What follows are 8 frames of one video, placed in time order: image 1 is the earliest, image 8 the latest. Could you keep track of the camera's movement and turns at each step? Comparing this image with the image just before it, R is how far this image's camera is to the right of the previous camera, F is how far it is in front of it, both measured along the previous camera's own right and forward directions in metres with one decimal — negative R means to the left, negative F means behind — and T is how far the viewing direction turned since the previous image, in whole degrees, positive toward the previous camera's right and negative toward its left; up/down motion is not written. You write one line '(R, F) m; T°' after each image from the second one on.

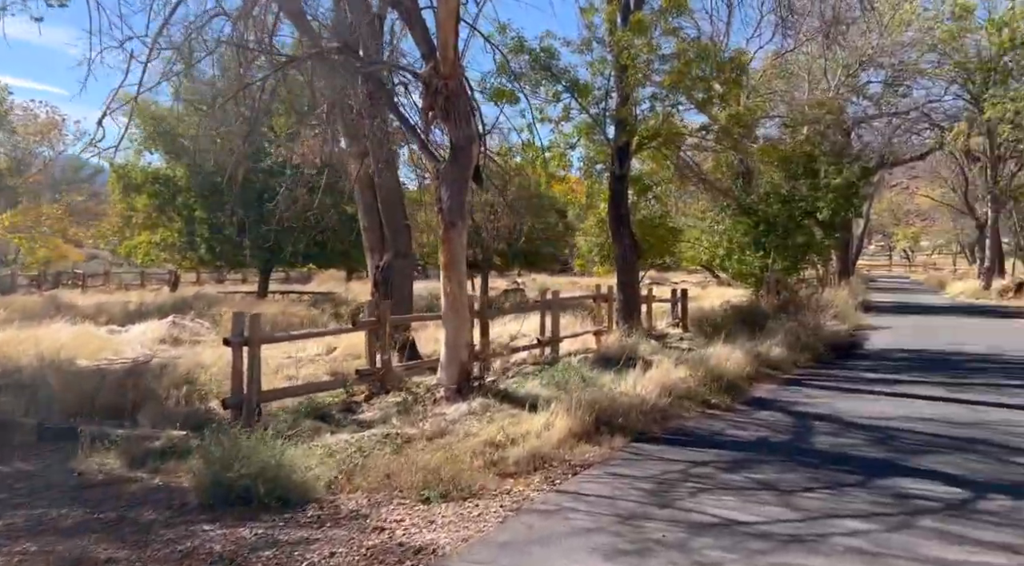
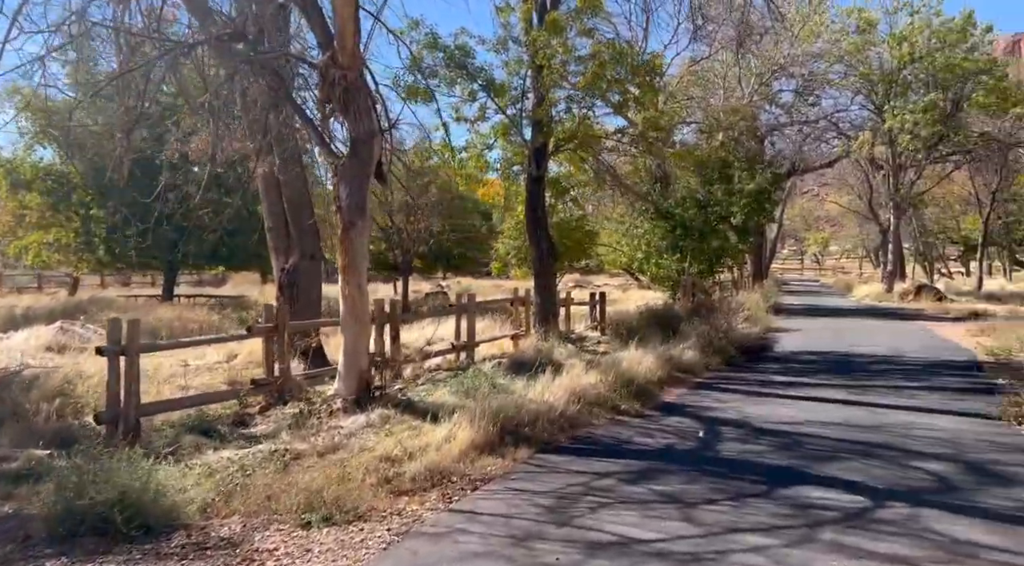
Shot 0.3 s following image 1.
(+0.1, +0.1) m; +5°
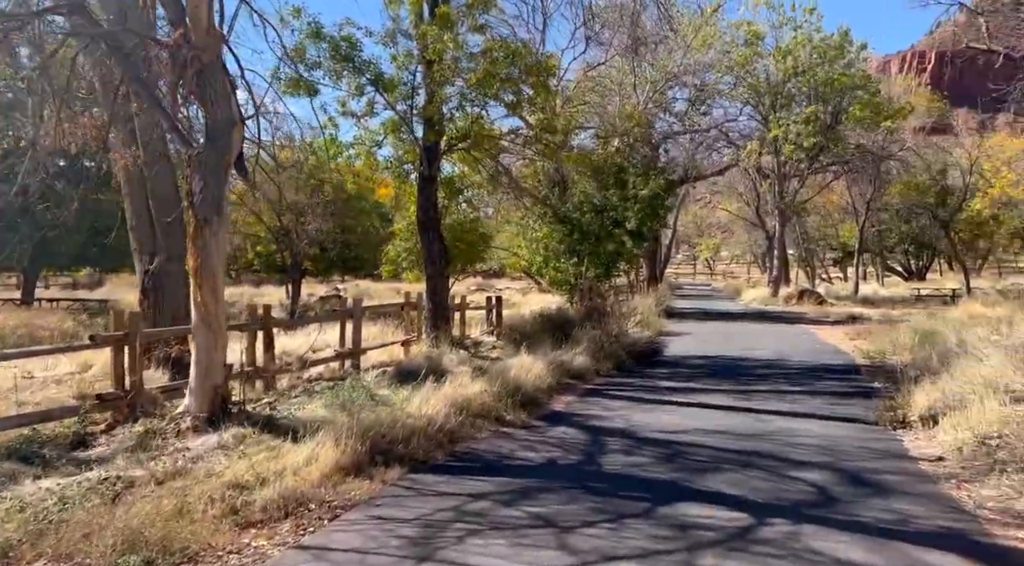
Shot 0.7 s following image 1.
(+0.1, +0.3) m; +6°
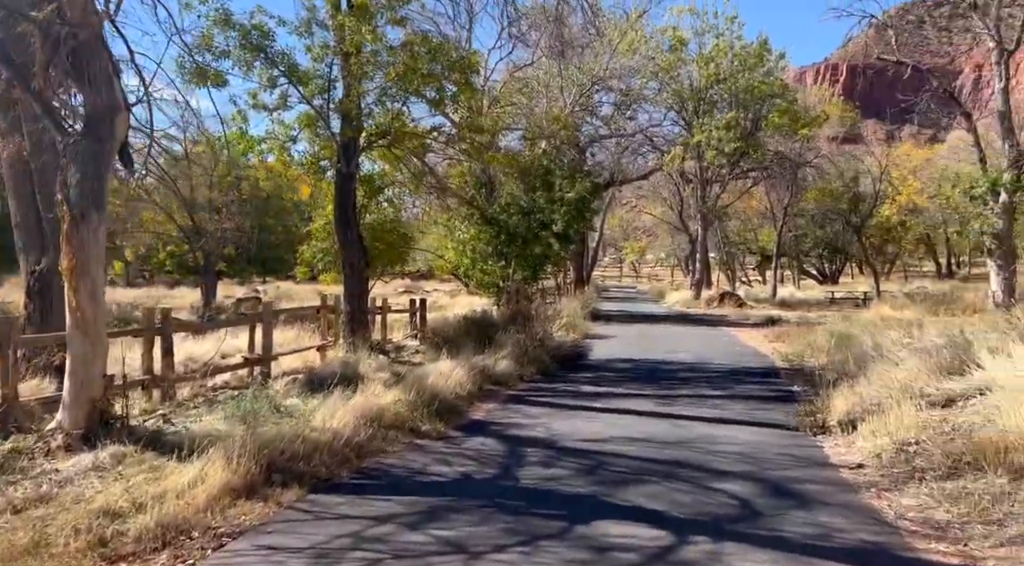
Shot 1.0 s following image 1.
(+0.1, +0.3) m; +5°
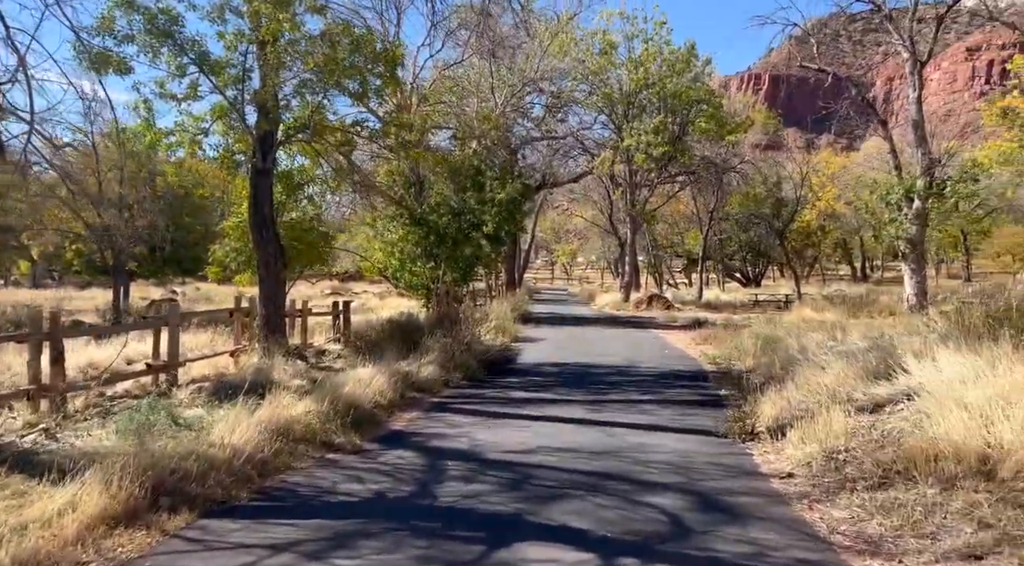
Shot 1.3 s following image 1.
(+0.1, +0.3) m; +4°
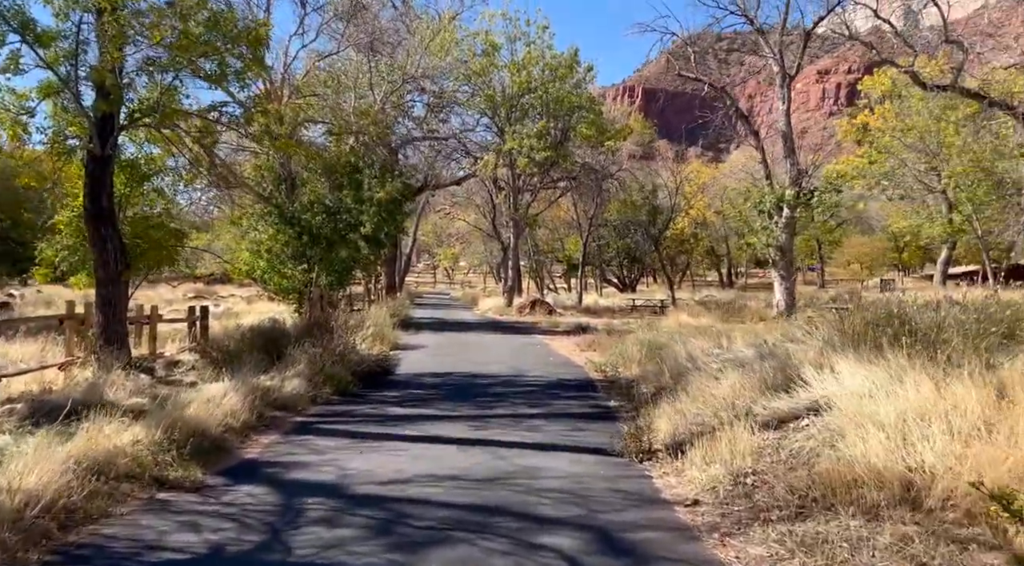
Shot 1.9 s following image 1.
(0.0, +0.8) m; +8°
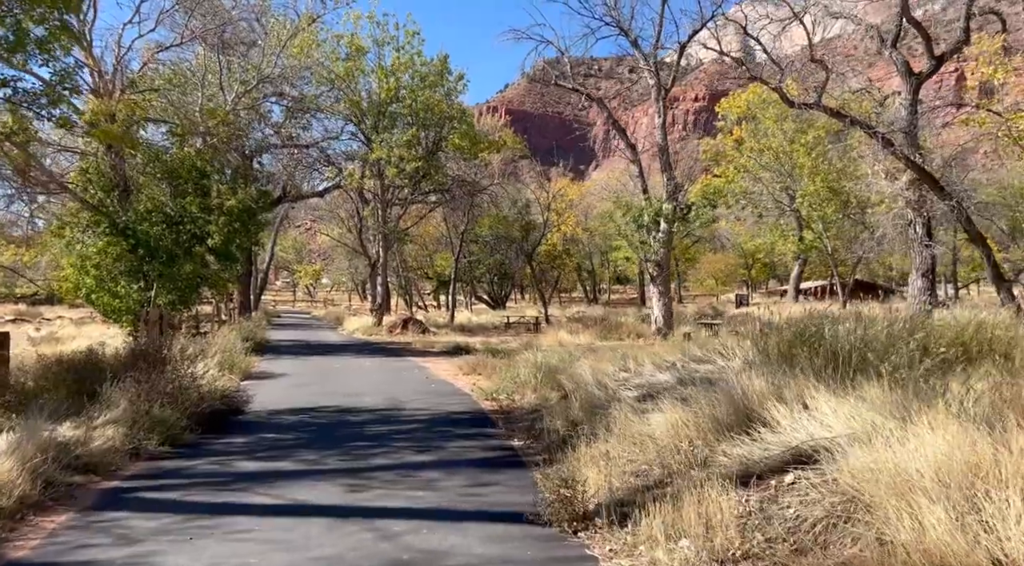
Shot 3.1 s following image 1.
(-0.1, +1.7) m; +9°
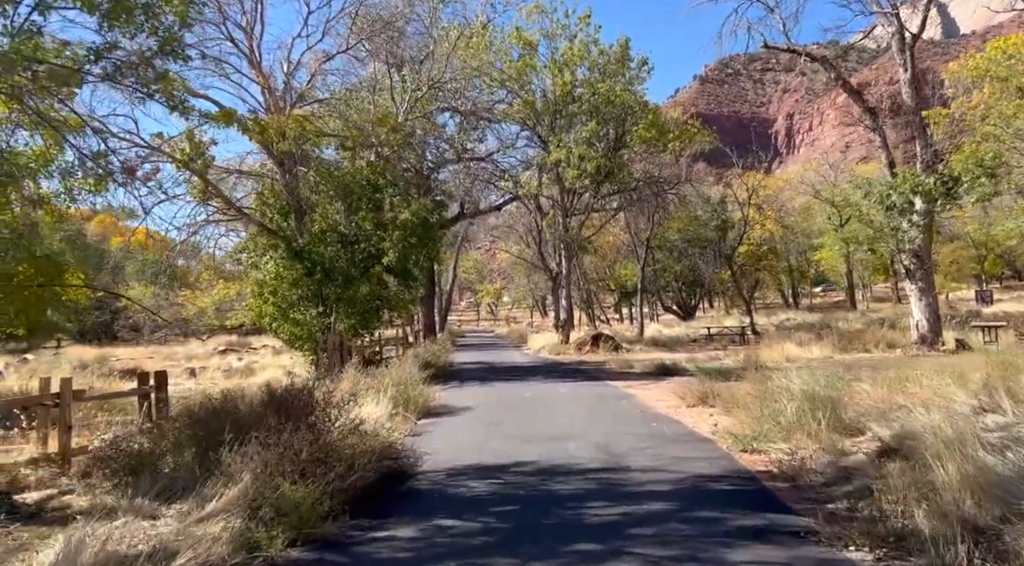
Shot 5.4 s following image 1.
(-0.8, +3.4) m; -11°
